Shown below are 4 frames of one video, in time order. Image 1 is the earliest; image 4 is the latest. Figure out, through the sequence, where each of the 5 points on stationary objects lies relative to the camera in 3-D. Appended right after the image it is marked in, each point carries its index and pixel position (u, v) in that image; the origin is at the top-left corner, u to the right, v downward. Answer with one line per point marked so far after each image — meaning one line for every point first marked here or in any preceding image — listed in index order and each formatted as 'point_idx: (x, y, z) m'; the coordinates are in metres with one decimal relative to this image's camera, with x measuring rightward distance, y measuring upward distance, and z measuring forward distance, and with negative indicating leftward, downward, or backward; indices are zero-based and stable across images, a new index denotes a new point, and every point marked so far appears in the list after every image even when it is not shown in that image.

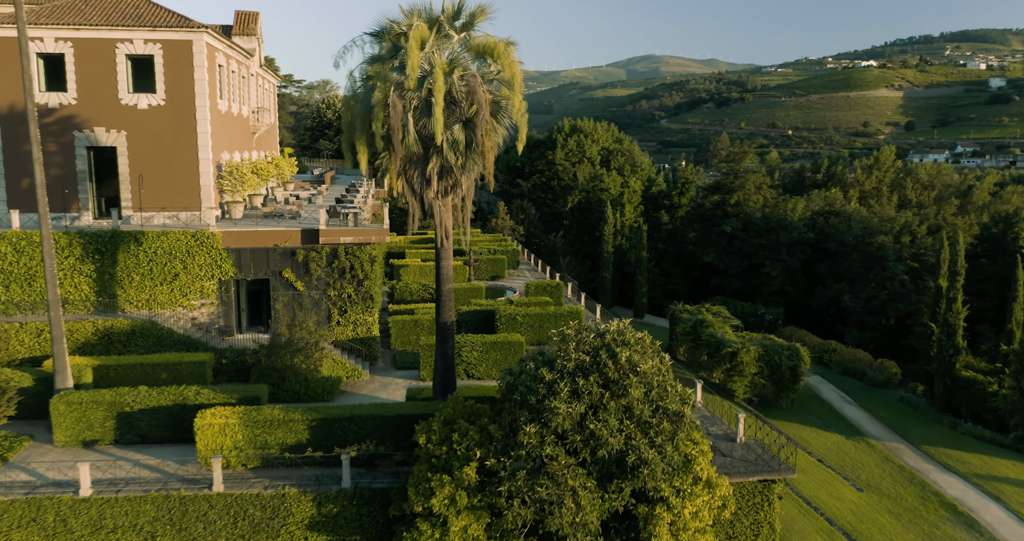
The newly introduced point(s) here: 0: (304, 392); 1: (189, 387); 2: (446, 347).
0: (-5.7, -3.3, +19.4) m
1: (-7.5, -2.7, +16.4) m
2: (-1.5, -1.7, +16.0) m
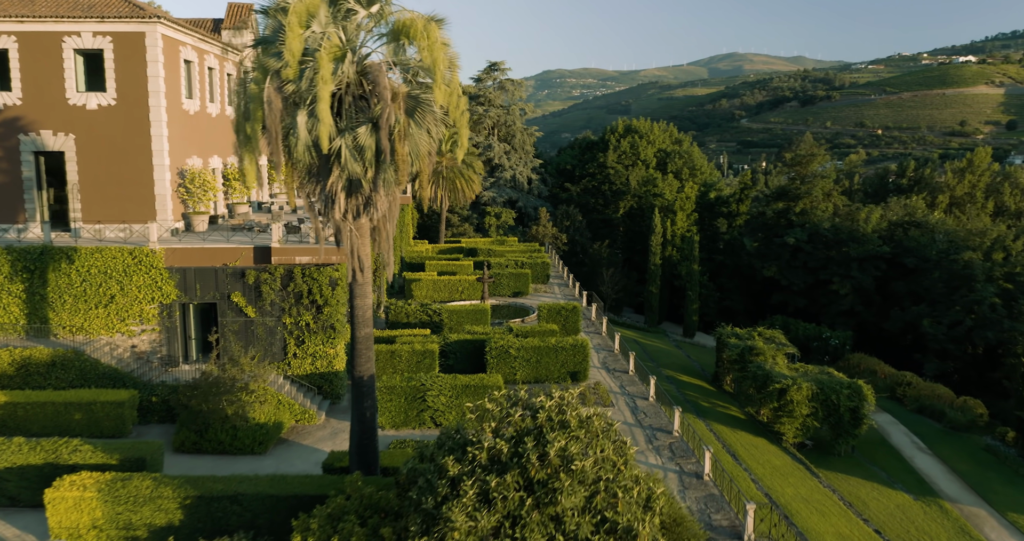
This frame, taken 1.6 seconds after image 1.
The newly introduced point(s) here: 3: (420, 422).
0: (-6.5, -4.0, +16.5) m
1: (-8.6, -3.3, +13.7) m
2: (-2.7, -2.4, +12.7) m
3: (-2.3, -3.8, +18.0) m
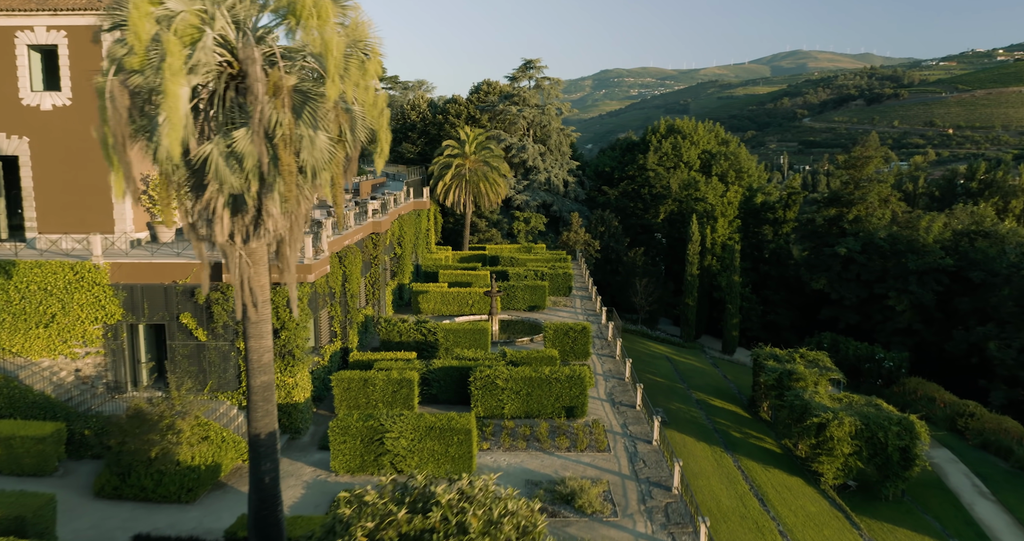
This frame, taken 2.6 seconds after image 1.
0: (-7.2, -4.4, +14.5) m
1: (-9.5, -3.7, +11.9) m
2: (-3.7, -2.9, +10.4) m
3: (-2.9, -4.3, +15.7) m
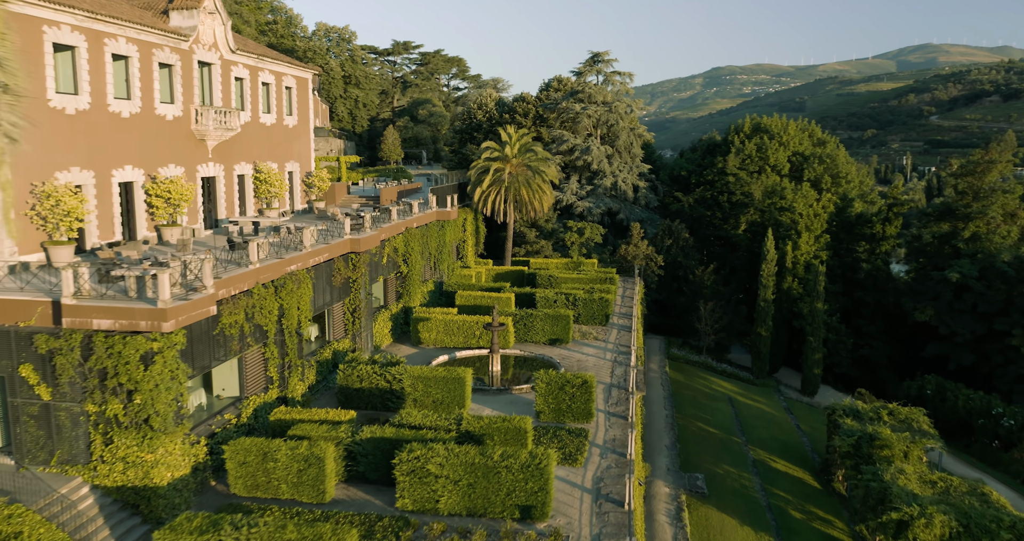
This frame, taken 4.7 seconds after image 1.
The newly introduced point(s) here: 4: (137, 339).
0: (-9.1, -5.2, +10.8) m
1: (-11.7, -4.4, +8.5) m
2: (-6.1, -3.8, +6.2) m
3: (-4.7, -5.2, +11.4) m
4: (-6.9, -1.3, +13.3) m
